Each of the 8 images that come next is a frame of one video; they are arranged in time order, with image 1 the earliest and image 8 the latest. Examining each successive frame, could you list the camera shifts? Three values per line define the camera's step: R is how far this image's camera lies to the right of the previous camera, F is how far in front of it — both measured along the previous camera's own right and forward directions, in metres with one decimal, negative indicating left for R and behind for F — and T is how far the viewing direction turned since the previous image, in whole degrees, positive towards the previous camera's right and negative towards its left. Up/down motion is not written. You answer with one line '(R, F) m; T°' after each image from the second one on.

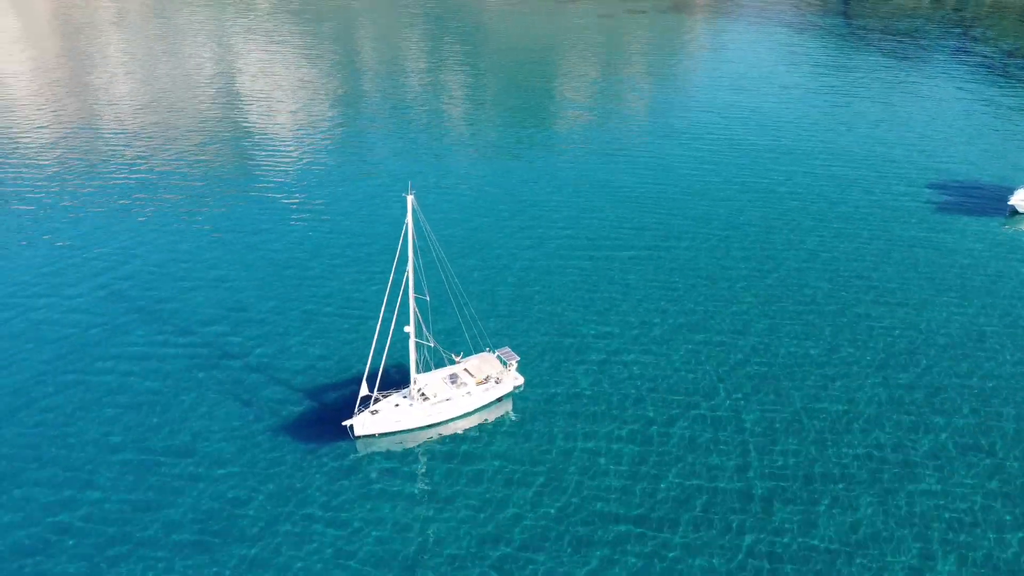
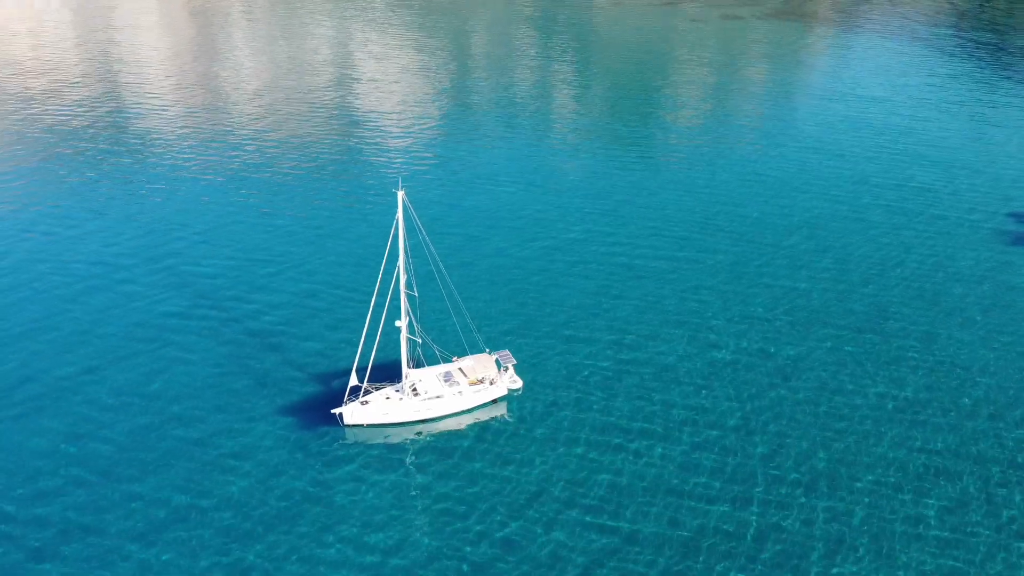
(+8.3, 0.0) m; -9°
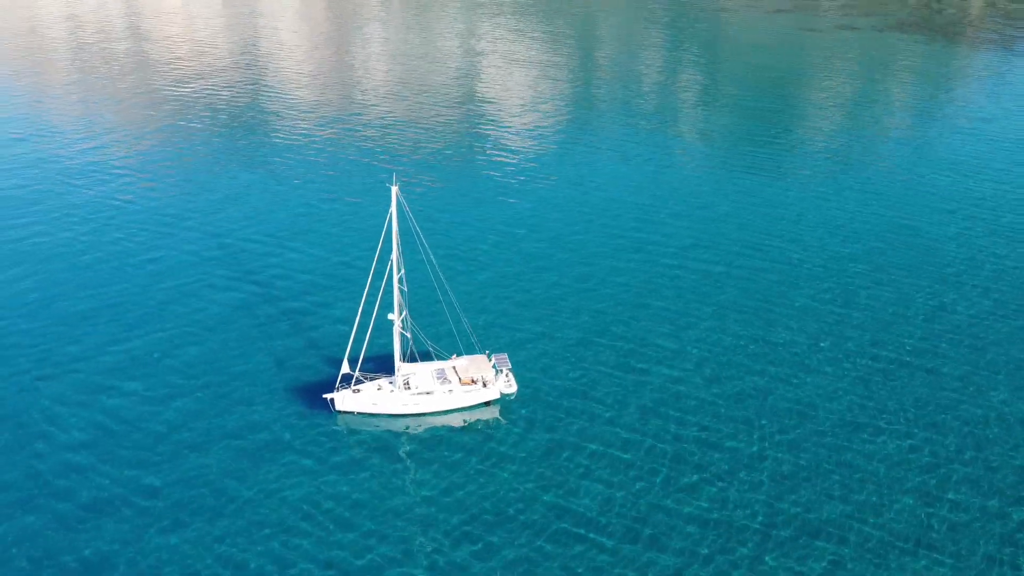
(+9.2, +1.1) m; -10°
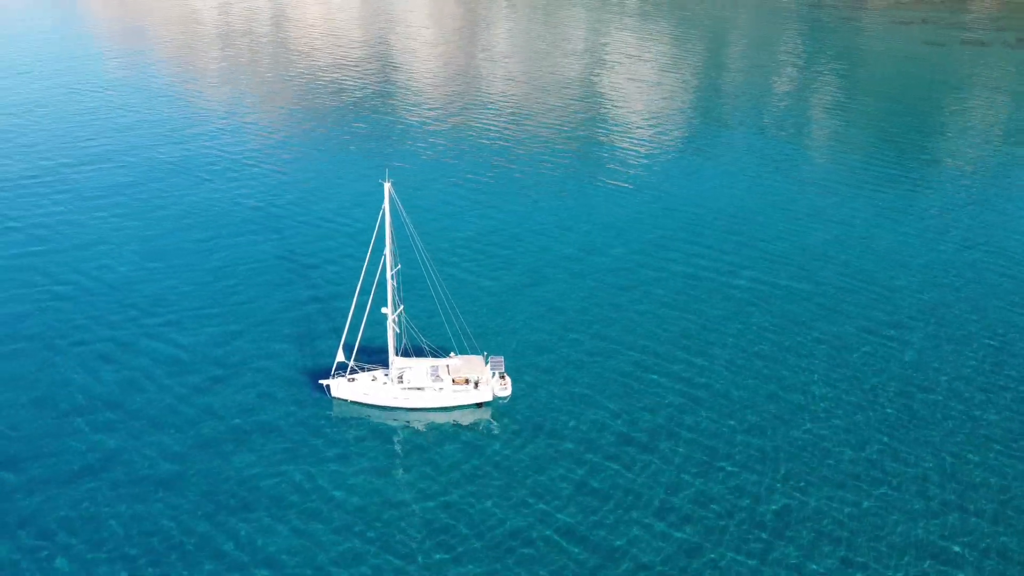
(+9.6, +1.2) m; -10°
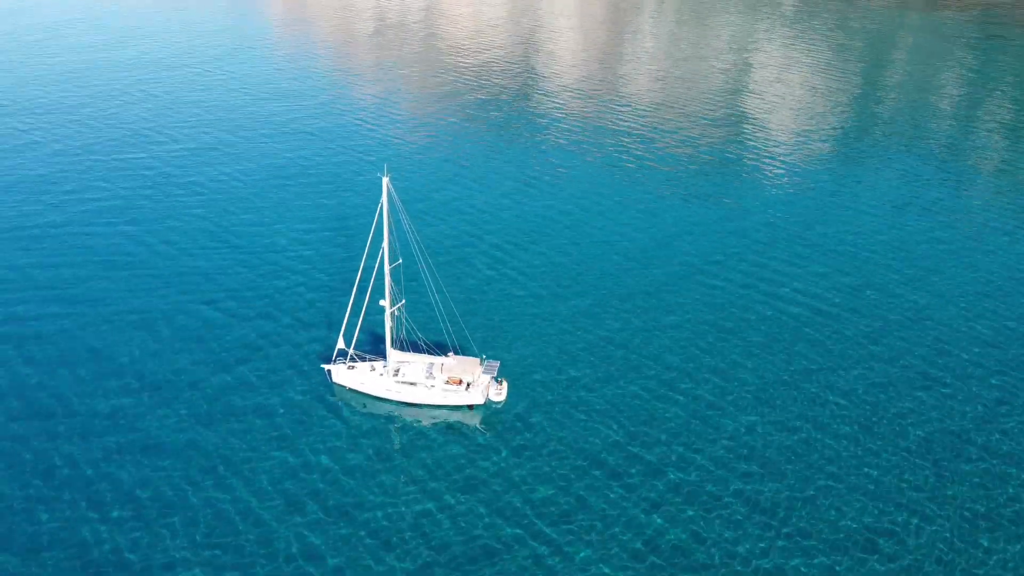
(+10.7, +1.9) m; -12°
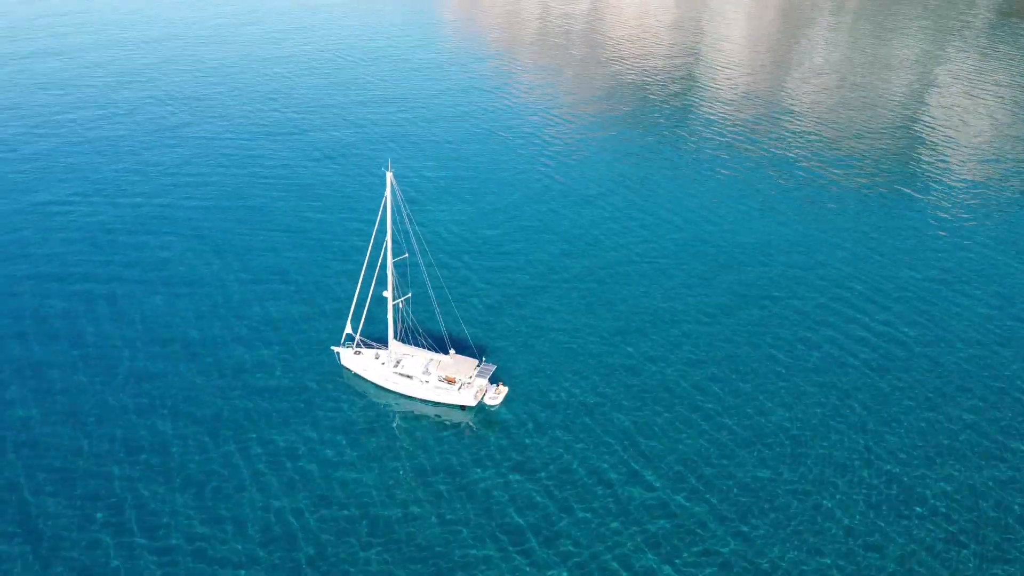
(+12.0, +2.1) m; -13°
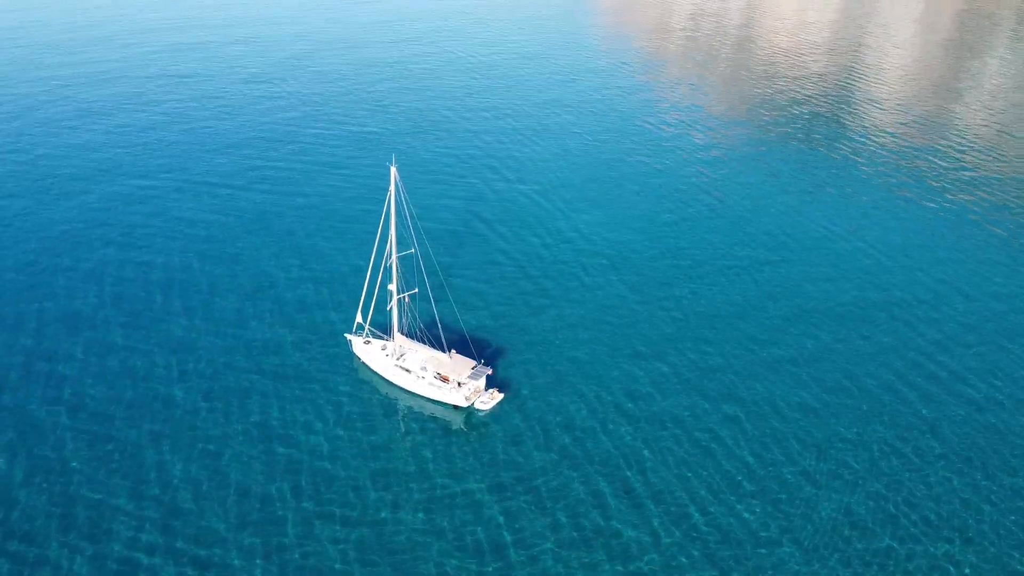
(+10.6, +2.6) m; -12°
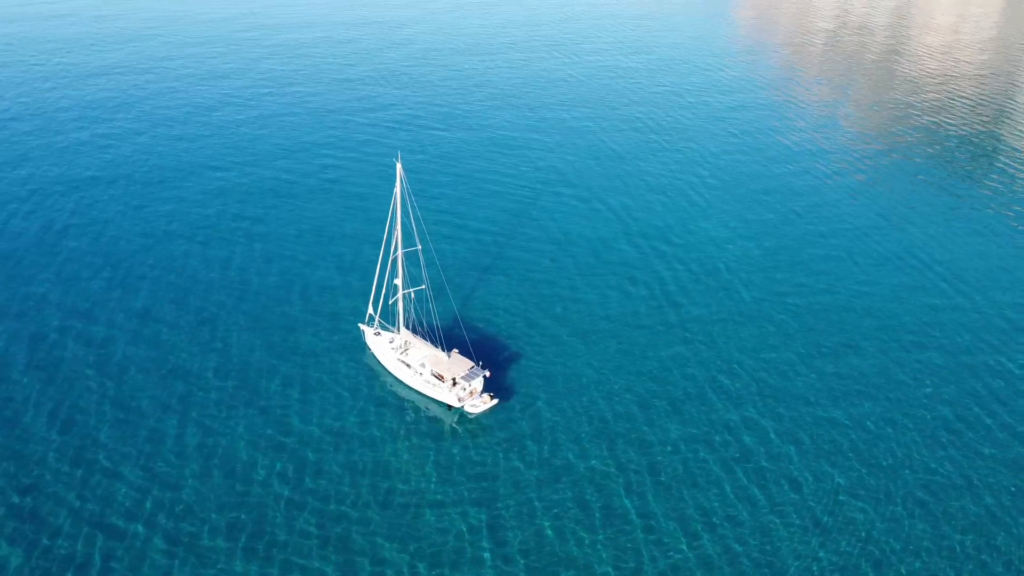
(+8.8, +2.9) m; -10°
